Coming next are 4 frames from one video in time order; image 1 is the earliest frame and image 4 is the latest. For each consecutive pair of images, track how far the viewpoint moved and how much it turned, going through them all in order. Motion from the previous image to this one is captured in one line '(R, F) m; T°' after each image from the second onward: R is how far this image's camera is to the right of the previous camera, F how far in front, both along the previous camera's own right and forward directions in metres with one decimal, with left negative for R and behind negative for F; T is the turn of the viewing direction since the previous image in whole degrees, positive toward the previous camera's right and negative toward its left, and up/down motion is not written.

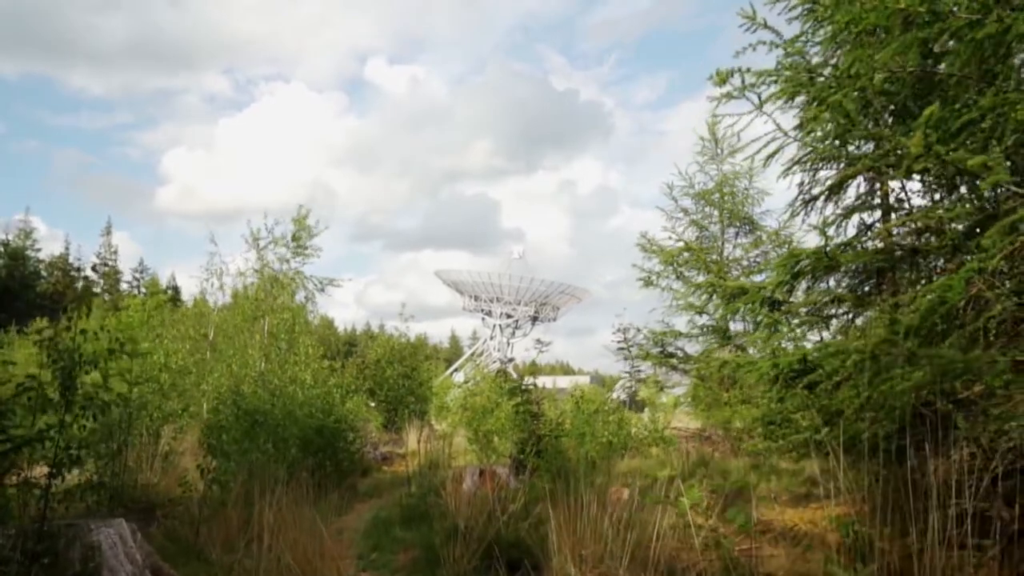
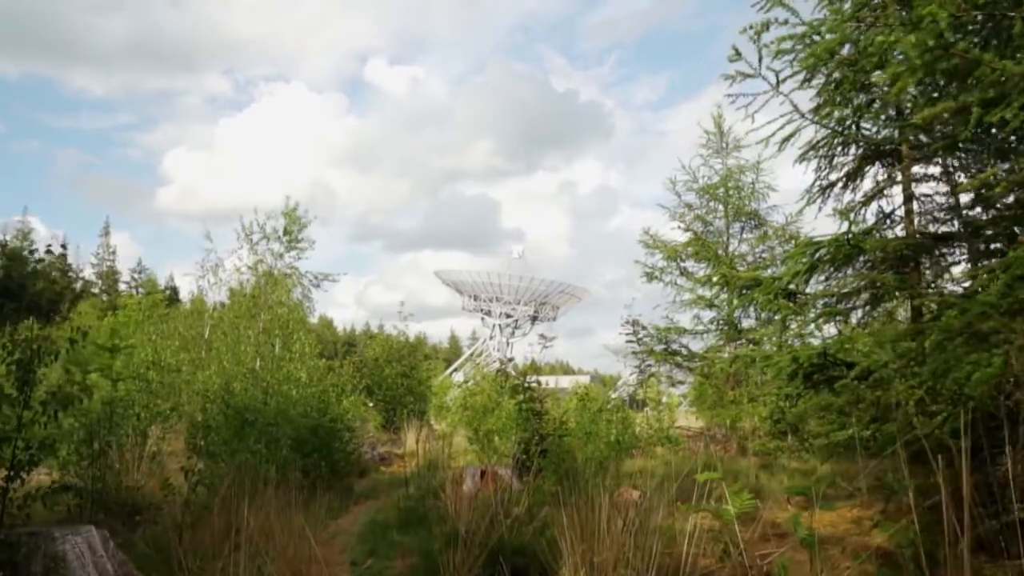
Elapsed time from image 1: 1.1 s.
(0.0, +0.3) m; 0°
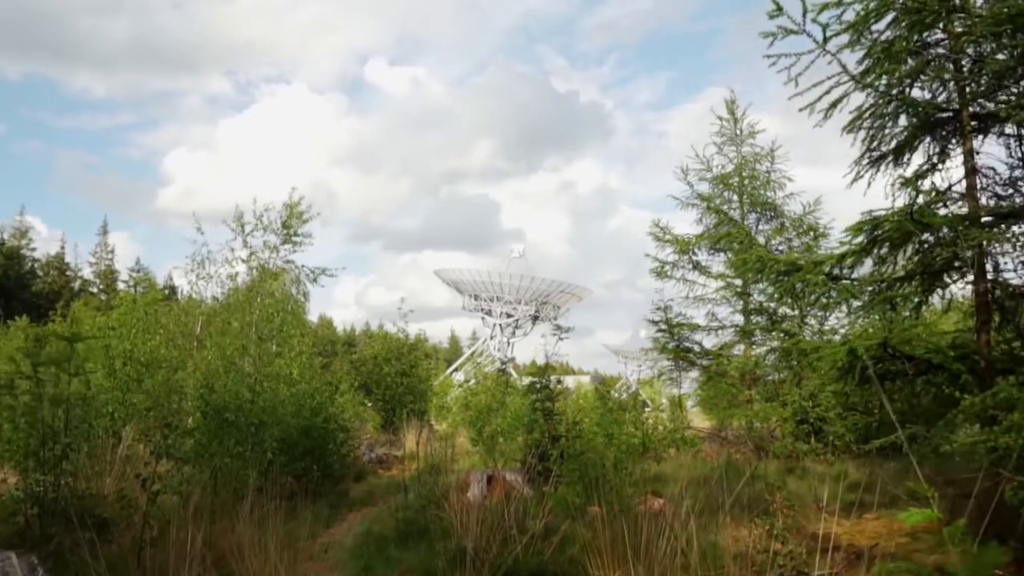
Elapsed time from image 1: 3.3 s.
(-0.1, +0.7) m; 0°
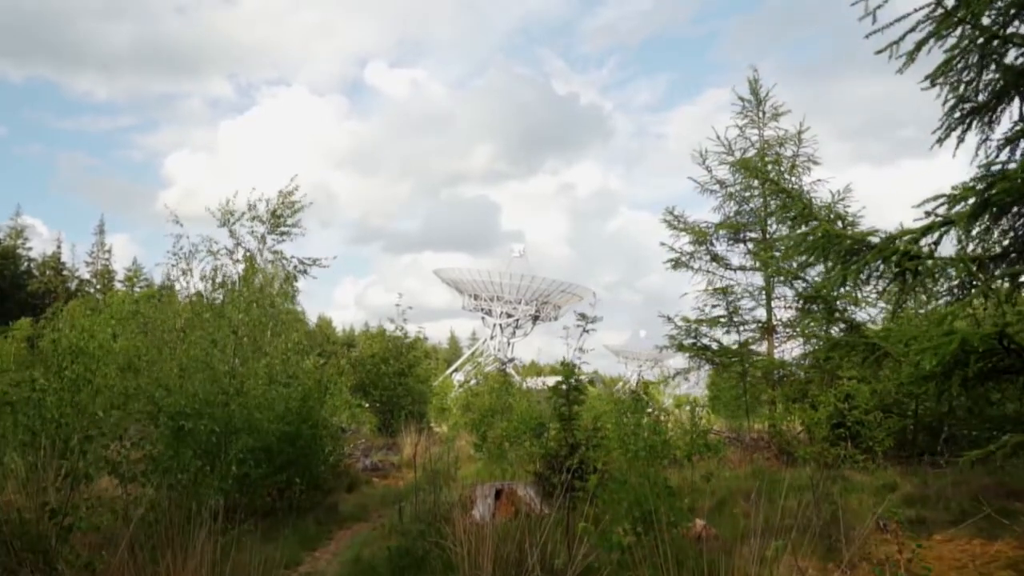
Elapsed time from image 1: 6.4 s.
(-0.1, +1.0) m; 0°
